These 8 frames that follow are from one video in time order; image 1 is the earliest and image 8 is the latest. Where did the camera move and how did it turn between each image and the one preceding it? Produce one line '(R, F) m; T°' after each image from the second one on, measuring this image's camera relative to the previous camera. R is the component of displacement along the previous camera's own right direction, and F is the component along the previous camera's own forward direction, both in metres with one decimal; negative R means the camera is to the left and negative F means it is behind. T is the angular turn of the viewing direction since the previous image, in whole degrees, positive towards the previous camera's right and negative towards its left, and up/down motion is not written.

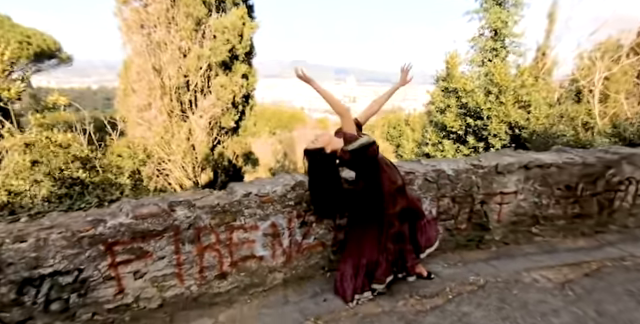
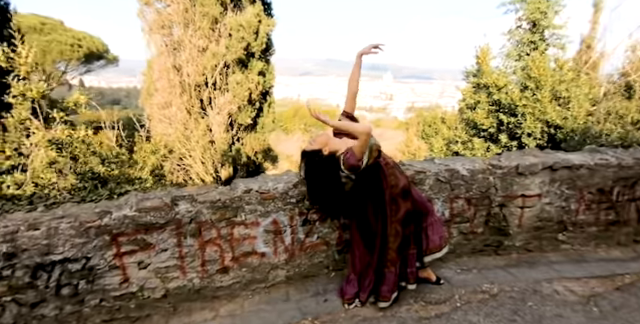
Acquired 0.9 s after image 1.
(+0.2, 0.0) m; -6°
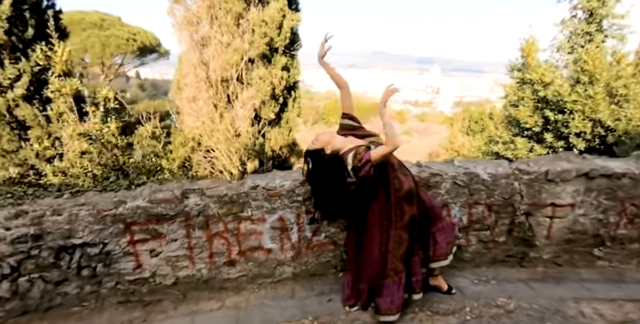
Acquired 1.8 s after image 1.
(+0.2, 0.0) m; -7°
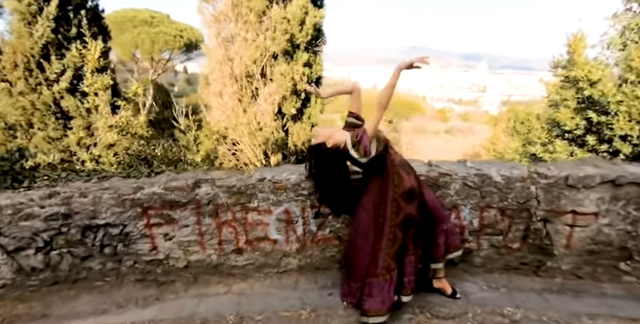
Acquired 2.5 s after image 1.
(+0.2, 0.0) m; -7°
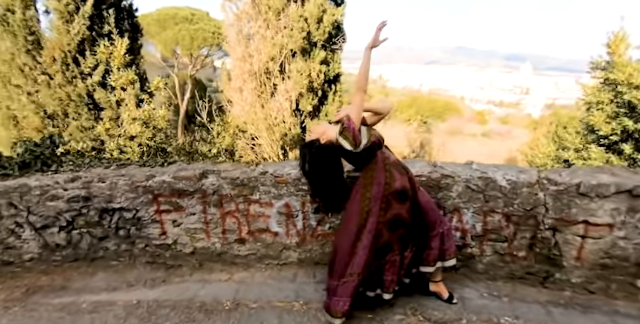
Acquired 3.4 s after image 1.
(+0.2, 0.0) m; -6°
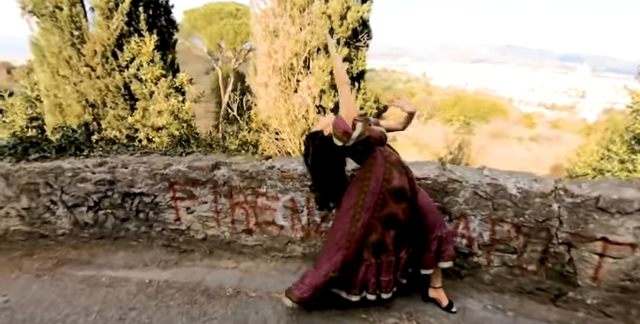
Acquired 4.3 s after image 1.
(+0.2, 0.0) m; -7°
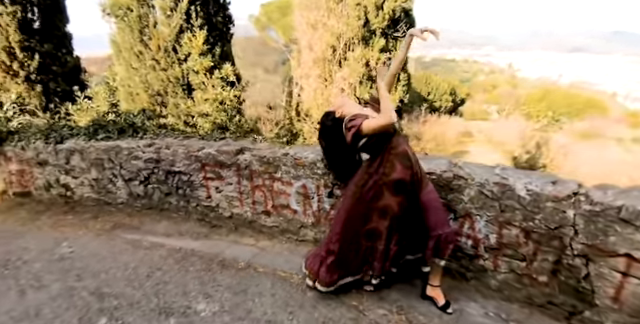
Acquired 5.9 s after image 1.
(+0.5, 0.0) m; -13°
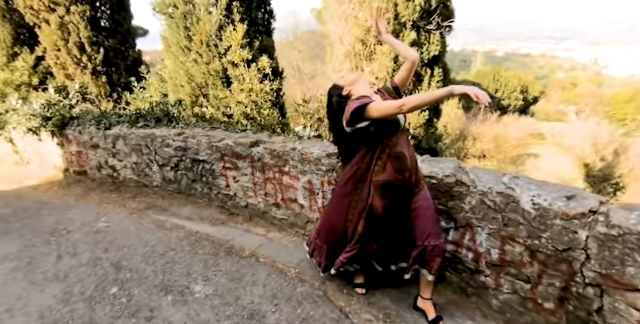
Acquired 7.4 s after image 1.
(+0.4, +0.1) m; -11°
